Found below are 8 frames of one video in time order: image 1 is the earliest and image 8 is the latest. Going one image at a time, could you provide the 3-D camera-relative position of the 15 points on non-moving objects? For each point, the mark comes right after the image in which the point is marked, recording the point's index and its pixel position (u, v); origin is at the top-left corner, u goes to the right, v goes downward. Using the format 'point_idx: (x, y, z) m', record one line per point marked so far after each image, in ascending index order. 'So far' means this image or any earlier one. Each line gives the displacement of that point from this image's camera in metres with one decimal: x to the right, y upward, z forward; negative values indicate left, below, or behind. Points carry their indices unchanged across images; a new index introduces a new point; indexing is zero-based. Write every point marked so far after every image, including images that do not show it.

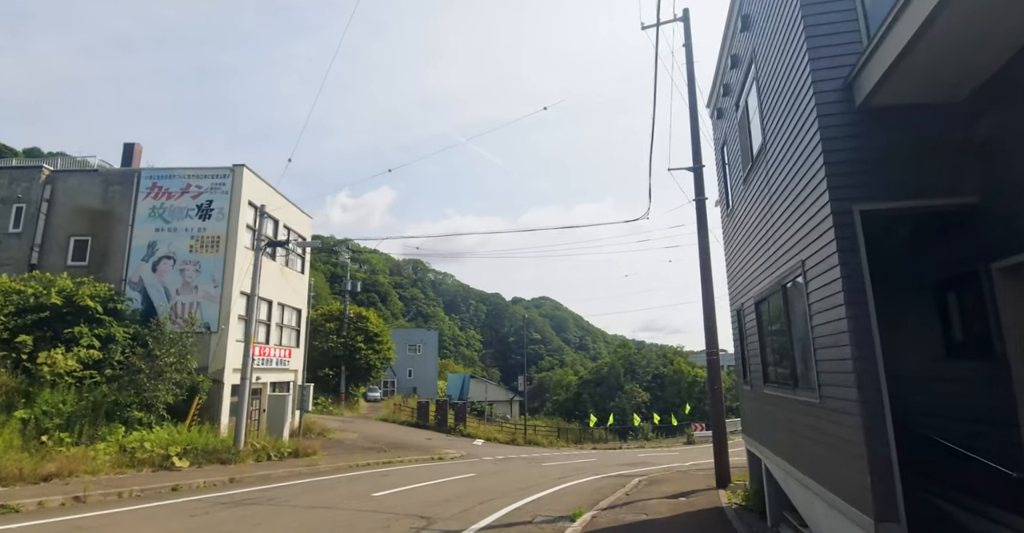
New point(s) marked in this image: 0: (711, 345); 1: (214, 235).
0: (+3.7, -1.5, +11.8) m
1: (-9.1, +1.0, +19.1) m
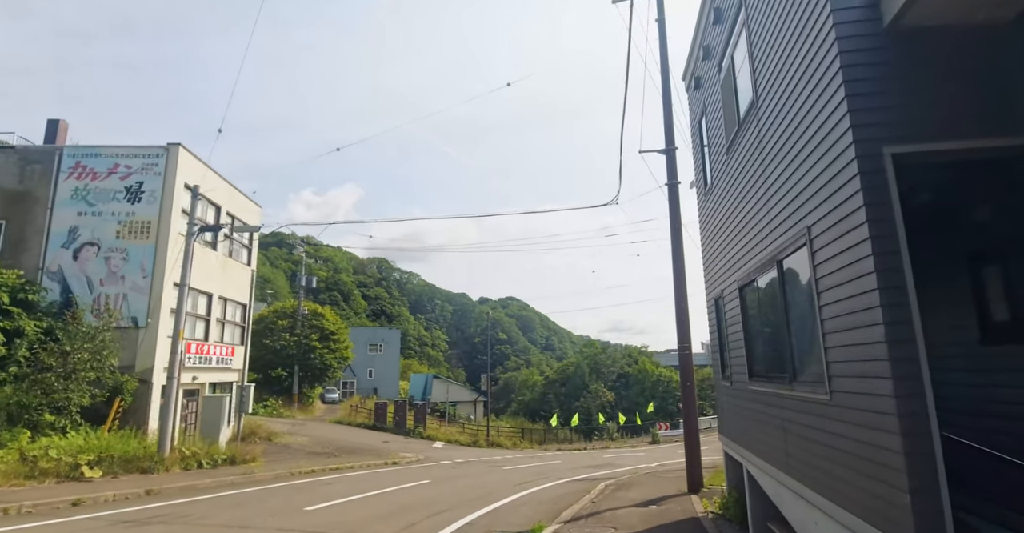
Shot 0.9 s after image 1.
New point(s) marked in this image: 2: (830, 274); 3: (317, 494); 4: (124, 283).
0: (+2.9, -1.3, +10.8) m
1: (-10.3, +1.3, +17.4) m
2: (+2.2, 0.0, +4.3) m
3: (-3.7, -4.3, +11.8) m
4: (-10.5, -0.4, +17.0) m
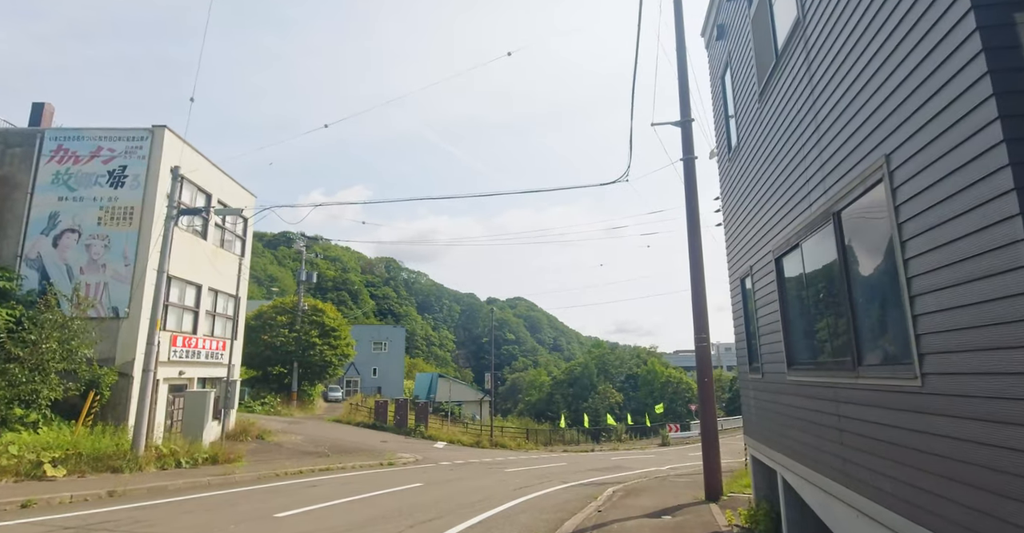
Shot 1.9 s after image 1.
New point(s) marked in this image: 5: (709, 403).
0: (+2.9, -1.0, +9.7) m
1: (-10.2, +1.6, +16.5) m
2: (+2.1, +0.3, +3.2) m
3: (-3.7, -4.0, +10.8) m
4: (-10.4, -0.1, +16.1) m
5: (+3.0, -2.1, +9.4) m
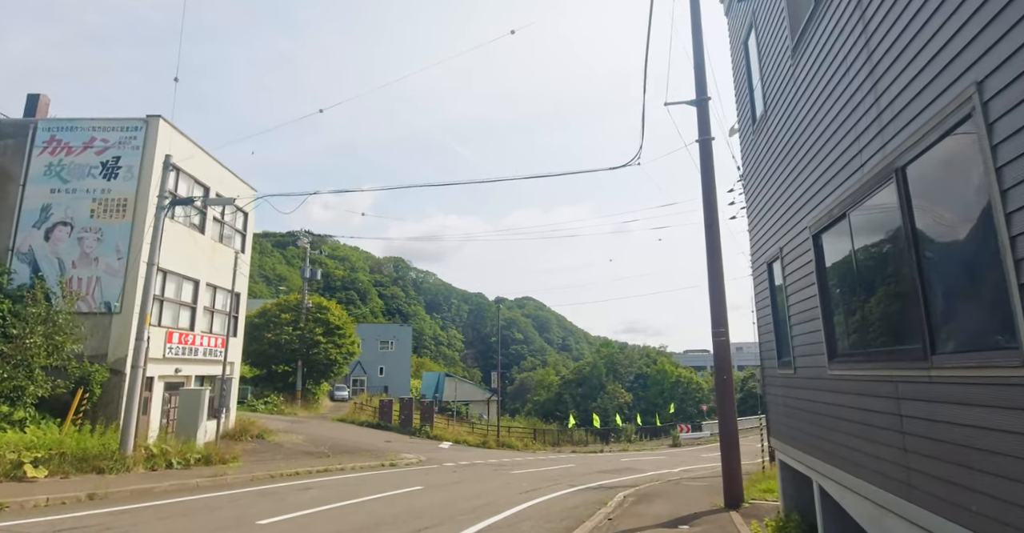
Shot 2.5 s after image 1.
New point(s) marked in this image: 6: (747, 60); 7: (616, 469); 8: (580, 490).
0: (+3.0, -0.8, +9.0) m
1: (-10.0, +1.8, +16.0) m
2: (+2.0, +0.4, +2.5) m
3: (-3.7, -3.8, +10.2) m
4: (-10.3, 0.0, +15.6) m
5: (+3.0, -1.9, +8.7) m
6: (+2.7, +2.3, +7.1) m
7: (+3.2, -6.2, +19.1) m
8: (+1.4, -4.6, +12.9) m
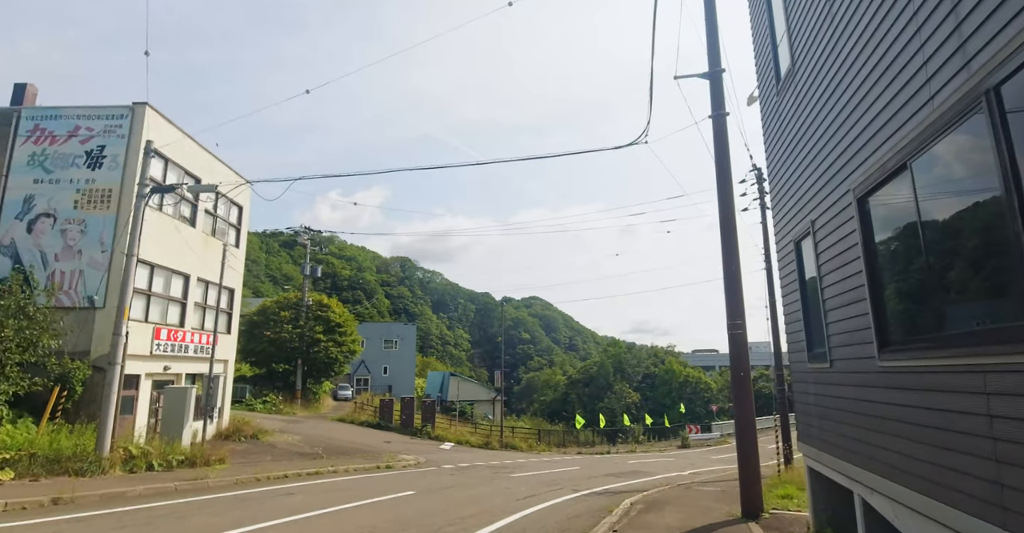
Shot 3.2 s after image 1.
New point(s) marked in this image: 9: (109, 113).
0: (+2.9, -0.6, +8.2) m
1: (-10.0, +1.9, +15.4) m
2: (+1.9, +0.6, +1.7) m
3: (-3.7, -3.7, +9.5) m
4: (-10.3, +0.2, +14.9) m
5: (+3.0, -1.7, +7.9) m
6: (+2.6, +2.5, +6.3) m
7: (+3.2, -6.0, +18.4) m
8: (+1.4, -4.5, +12.2) m
9: (-10.2, +3.9, +15.8) m
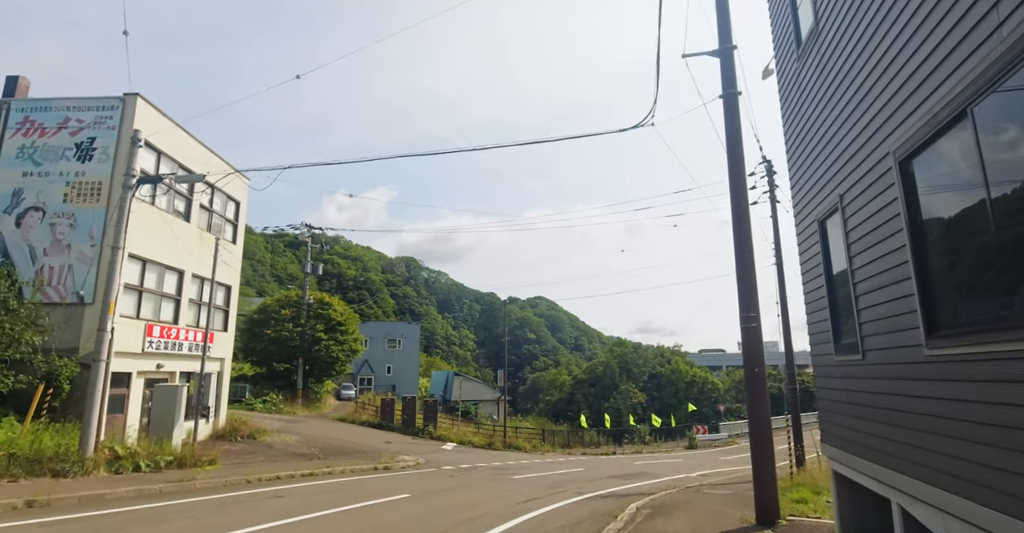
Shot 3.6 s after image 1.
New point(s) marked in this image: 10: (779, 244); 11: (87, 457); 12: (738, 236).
0: (+2.9, -0.5, +7.7) m
1: (-10.0, +2.0, +15.0) m
2: (+1.8, +0.8, +1.2) m
3: (-3.7, -3.5, +9.0) m
4: (-10.2, +0.3, +14.5) m
5: (+2.9, -1.6, +7.4) m
6: (+2.5, +2.6, +5.8) m
7: (+3.3, -5.9, +17.8) m
8: (+1.4, -4.3, +11.6) m
9: (-10.1, +4.0, +15.4) m
10: (+8.2, +0.7, +19.2) m
11: (-7.5, -3.4, +11.1) m
12: (+2.8, +0.4, +7.8) m
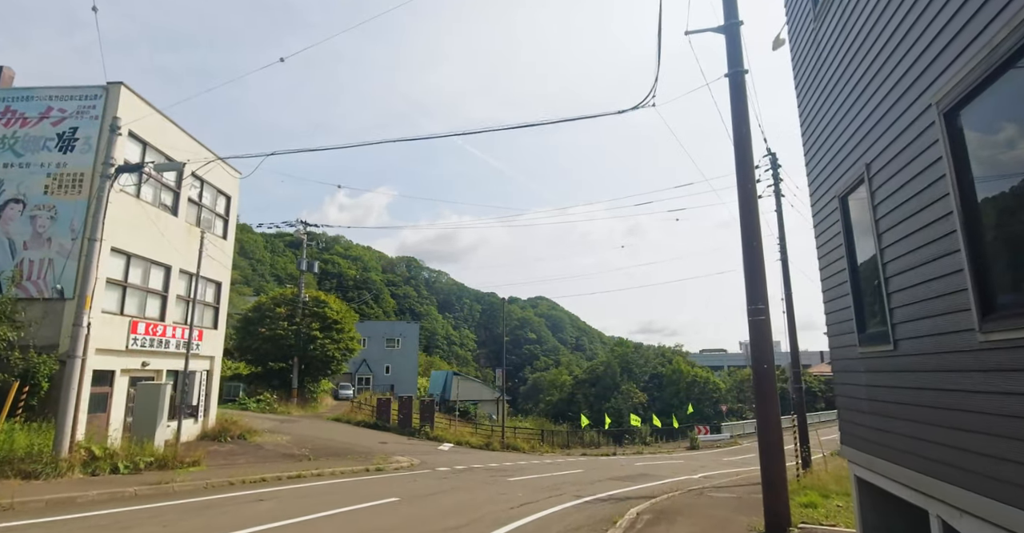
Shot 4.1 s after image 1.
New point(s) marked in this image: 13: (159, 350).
0: (+2.8, -0.4, +7.2) m
1: (-10.1, +2.2, +14.5) m
2: (+1.7, +0.9, +0.7) m
3: (-3.8, -3.4, +8.5) m
4: (-10.3, +0.5, +14.0) m
5: (+2.8, -1.5, +6.9) m
6: (+2.4, +2.8, +5.3) m
7: (+3.2, -5.7, +17.3) m
8: (+1.3, -4.2, +11.1) m
9: (-10.2, +4.1, +14.9) m
10: (+8.1, +0.8, +18.6) m
11: (-7.6, -3.3, +10.6) m
12: (+2.7, +0.5, +7.3) m
13: (-9.0, -2.1, +16.0) m
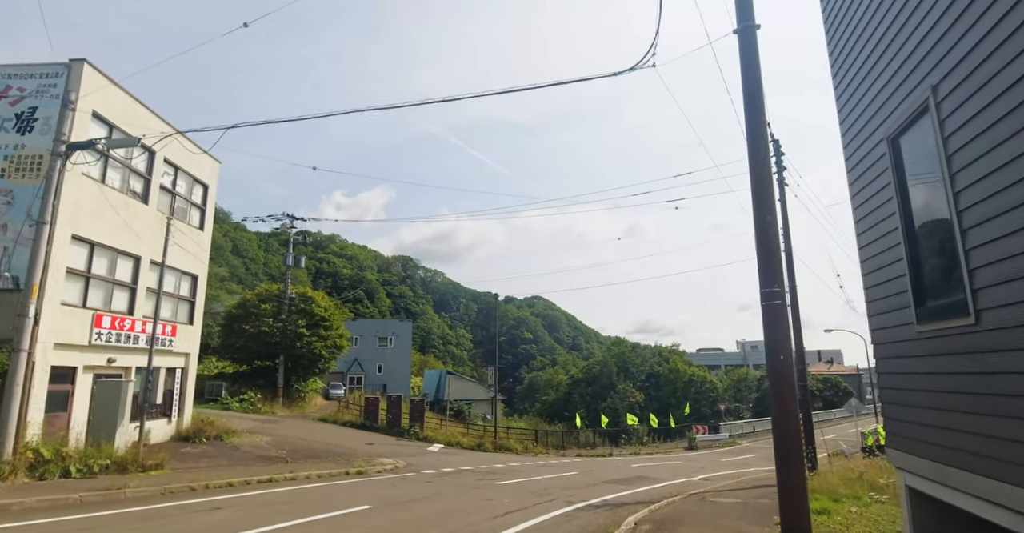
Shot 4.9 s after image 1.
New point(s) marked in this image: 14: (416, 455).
0: (+2.6, -0.1, +6.3) m
1: (-10.3, +2.4, +13.5) m
2: (+1.6, +1.1, -0.2) m
3: (-4.0, -3.2, +7.6) m
4: (-10.6, +0.7, +13.0) m
5: (+2.6, -1.2, +6.0) m
6: (+2.2, +3.0, +4.4) m
7: (+3.0, -5.5, +16.4) m
8: (+1.1, -4.0, +10.2) m
9: (-10.5, +4.4, +13.9) m
10: (+7.8, +1.0, +17.8) m
11: (-7.8, -3.0, +9.6) m
12: (+2.5, +0.8, +6.4) m
13: (-9.3, -1.9, +15.1) m
14: (-3.1, -6.0, +19.9) m
